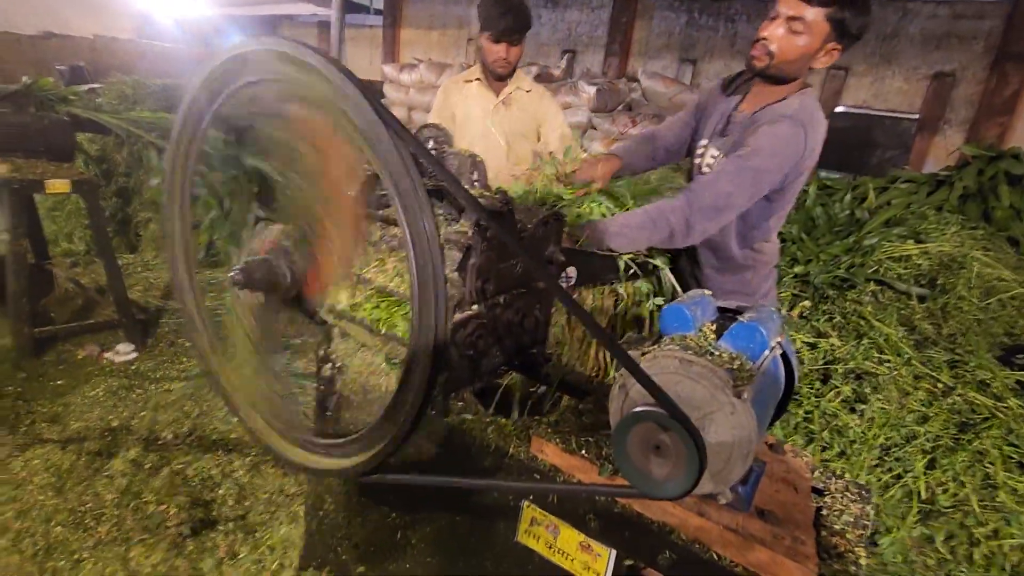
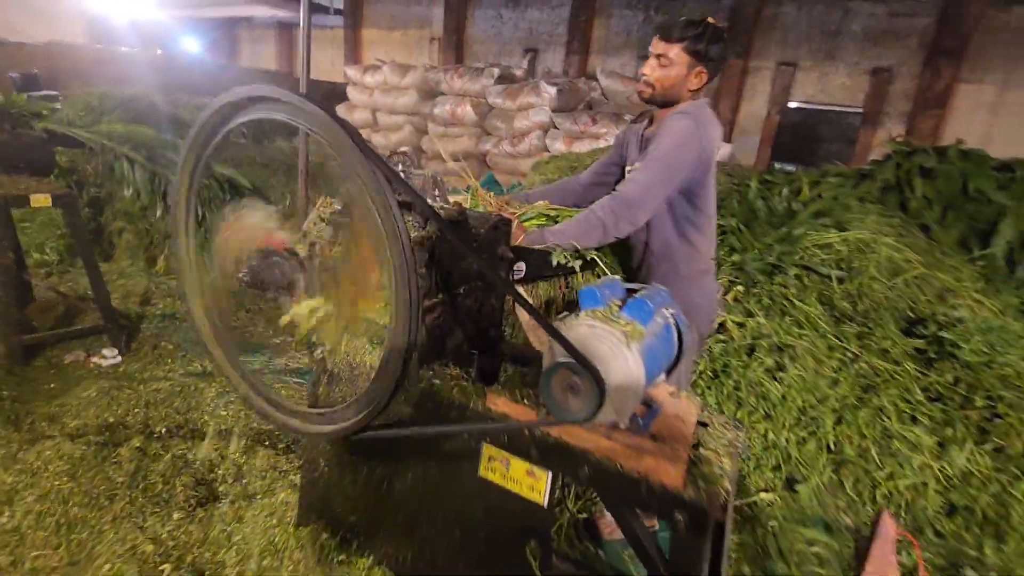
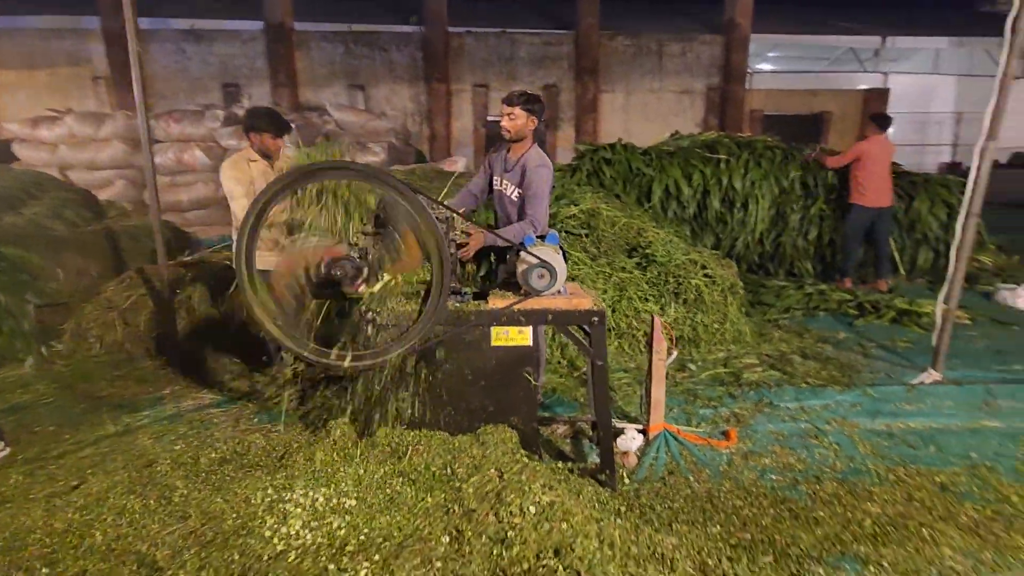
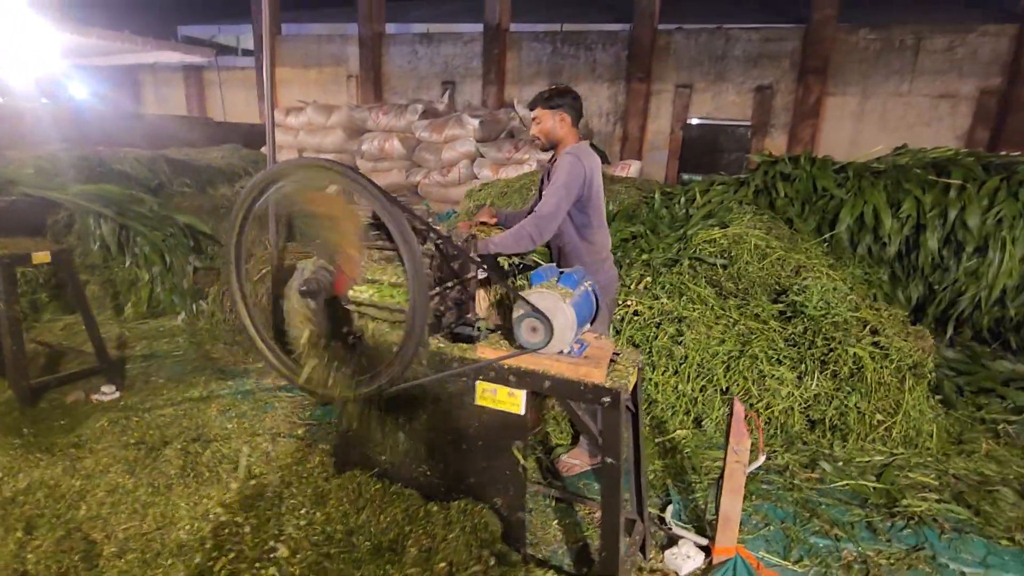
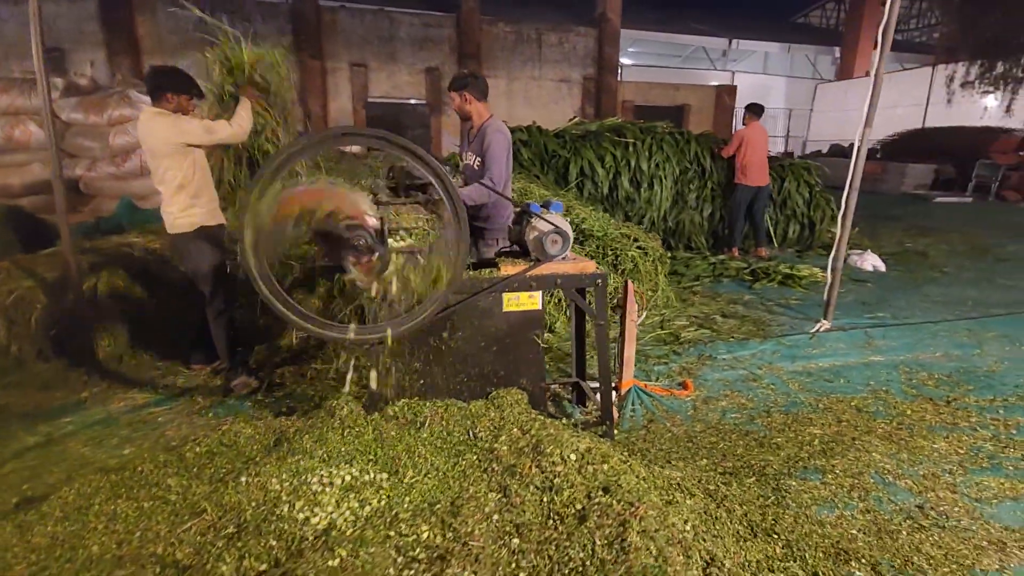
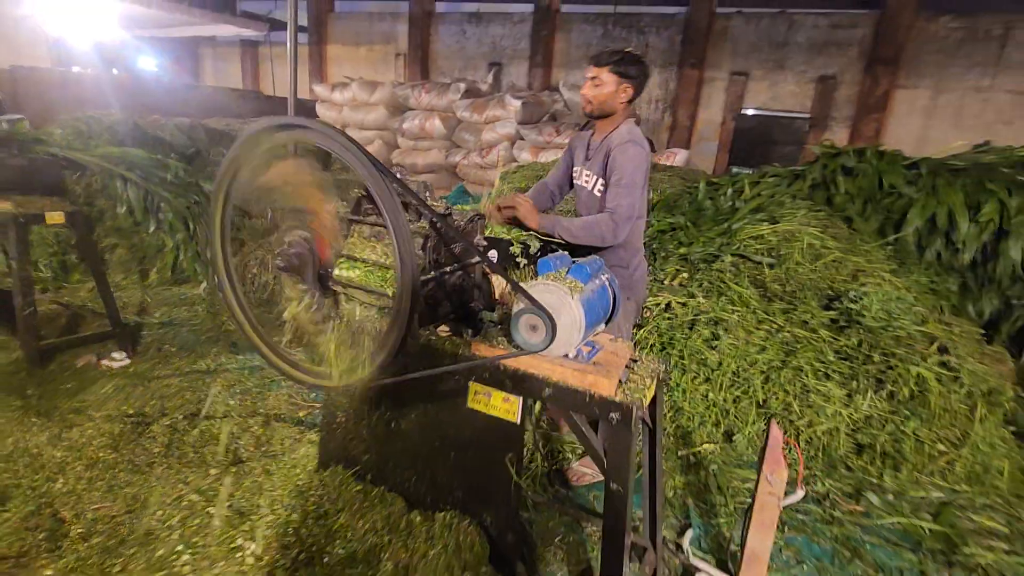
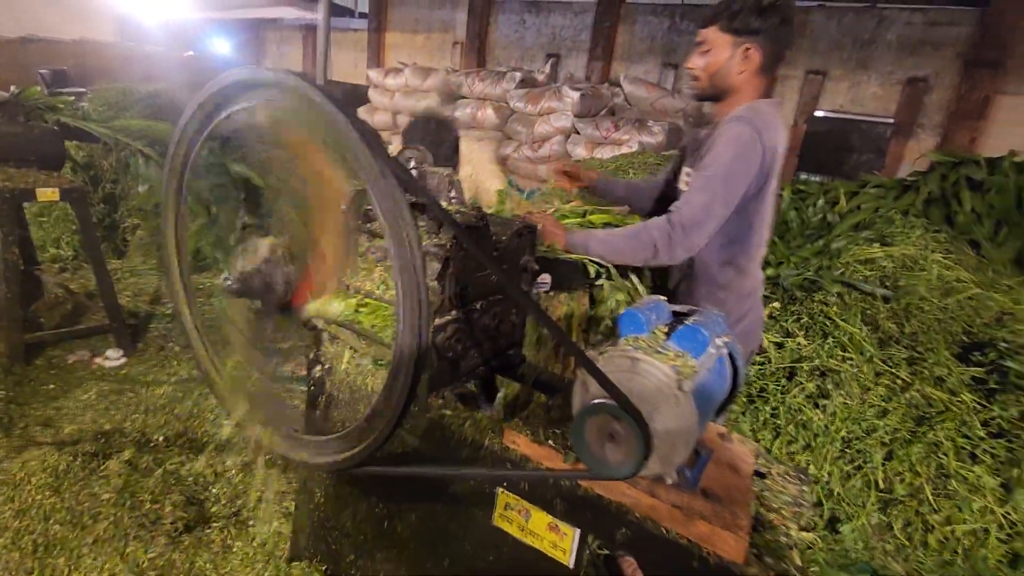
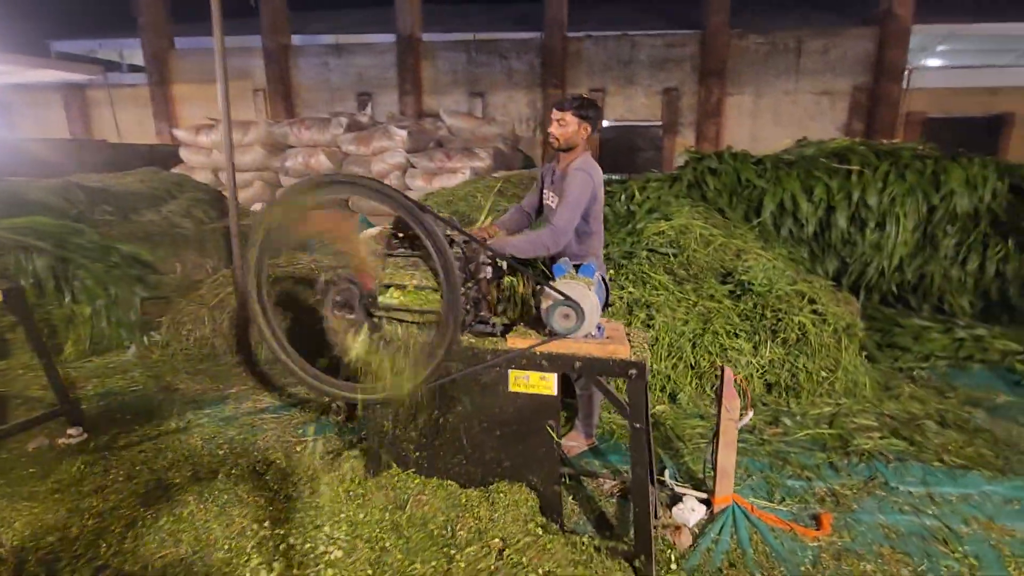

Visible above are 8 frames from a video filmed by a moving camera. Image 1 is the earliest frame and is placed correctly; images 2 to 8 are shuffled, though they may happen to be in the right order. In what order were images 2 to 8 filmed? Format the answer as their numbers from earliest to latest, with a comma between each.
7, 2, 6, 4, 8, 3, 5
